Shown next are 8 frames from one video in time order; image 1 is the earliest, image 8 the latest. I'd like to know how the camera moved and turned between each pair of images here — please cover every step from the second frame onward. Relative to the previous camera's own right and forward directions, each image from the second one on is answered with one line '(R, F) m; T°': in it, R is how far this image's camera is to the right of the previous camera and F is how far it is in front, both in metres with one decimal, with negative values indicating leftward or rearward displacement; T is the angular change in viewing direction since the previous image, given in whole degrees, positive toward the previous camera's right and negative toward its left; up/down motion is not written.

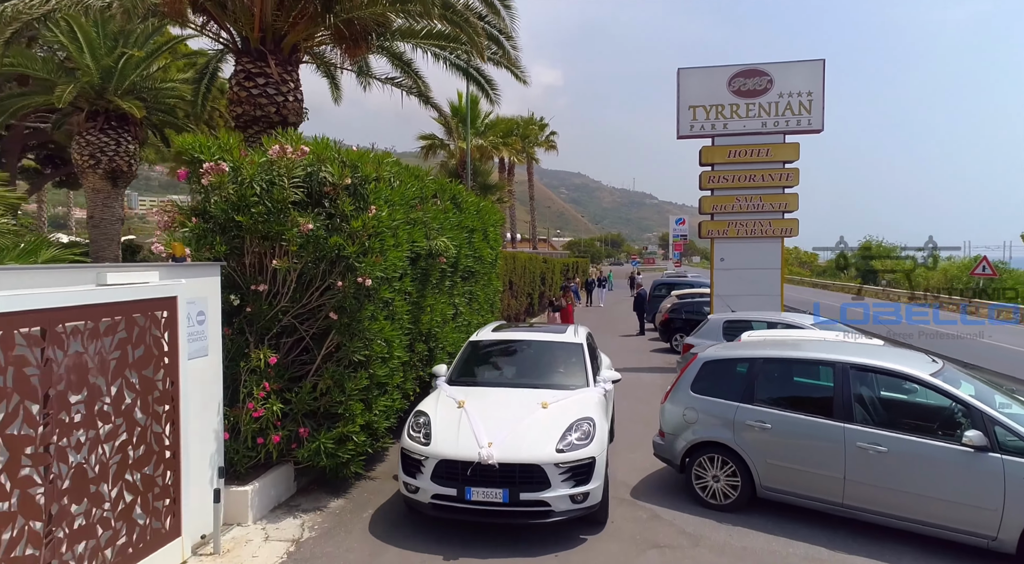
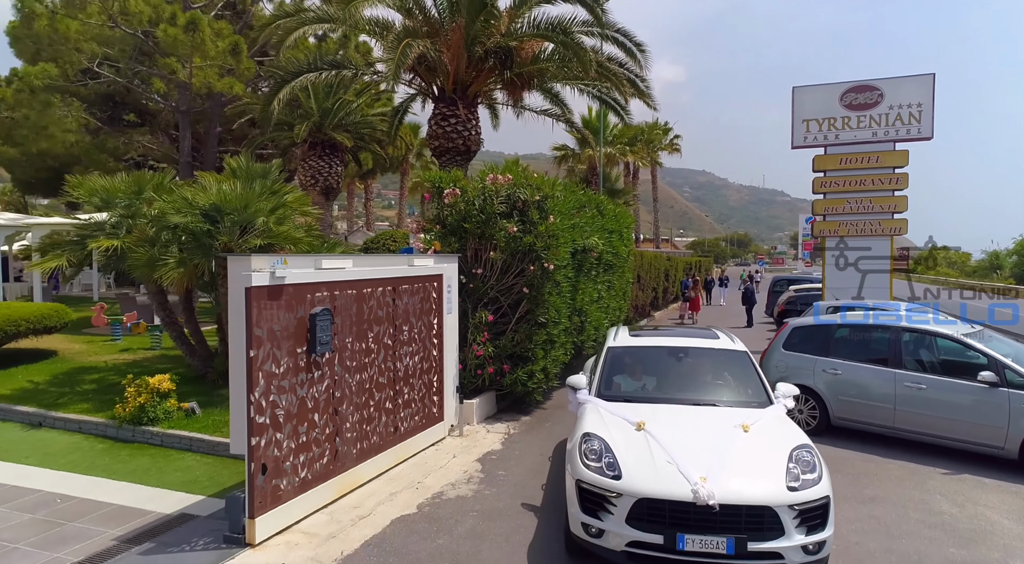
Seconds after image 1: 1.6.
(-0.2, -2.8) m; -10°
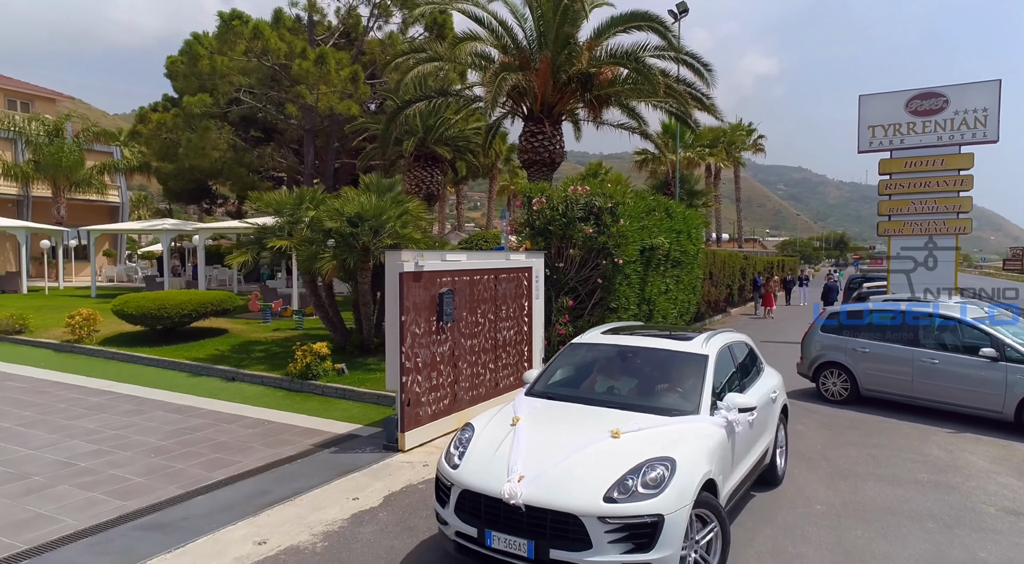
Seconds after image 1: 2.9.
(+0.1, -2.0) m; -7°
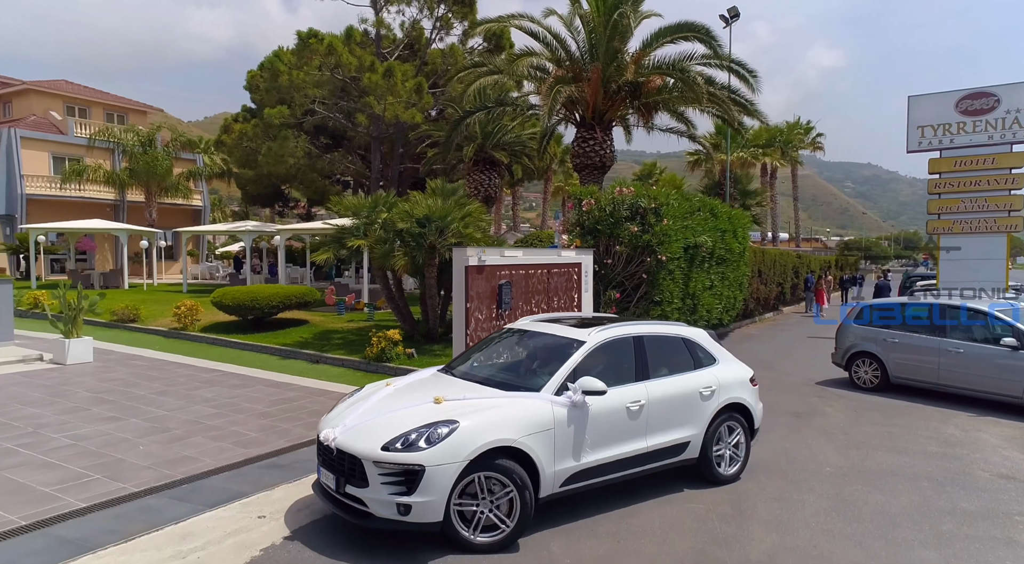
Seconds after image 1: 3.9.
(+0.1, -1.1) m; -5°
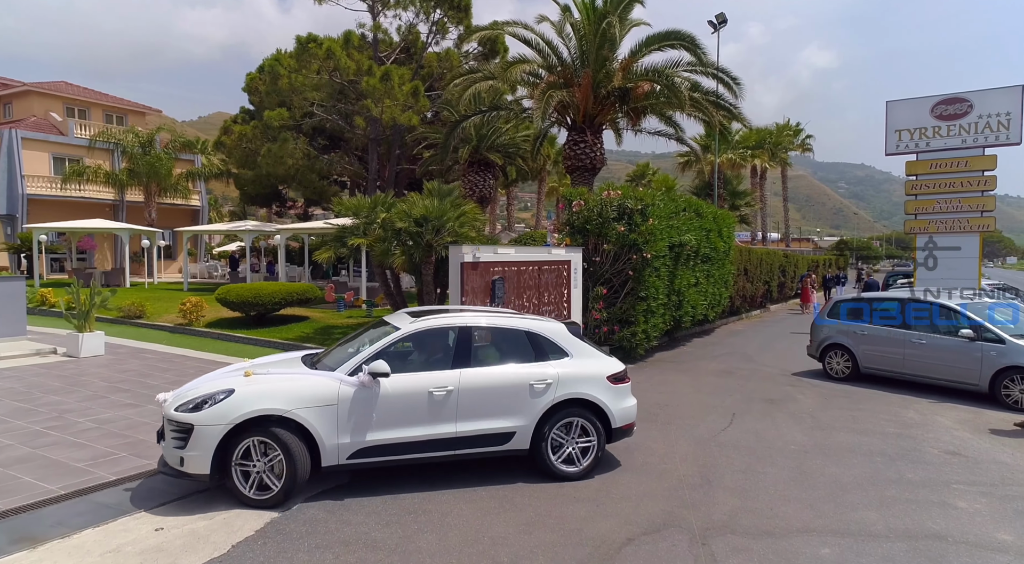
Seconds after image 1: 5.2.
(0.0, -0.6) m; 0°
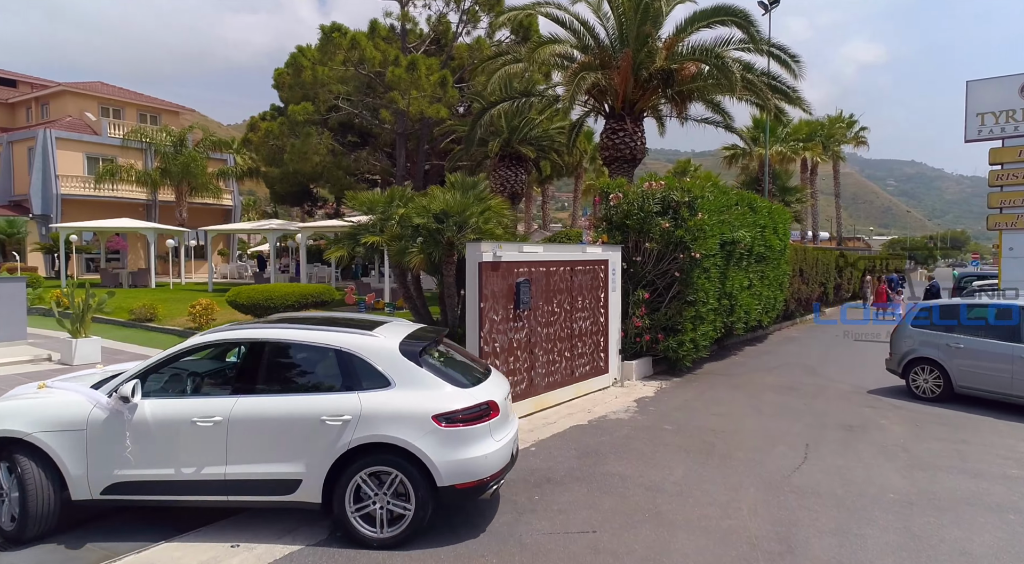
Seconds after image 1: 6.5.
(+0.1, +1.3) m; -3°
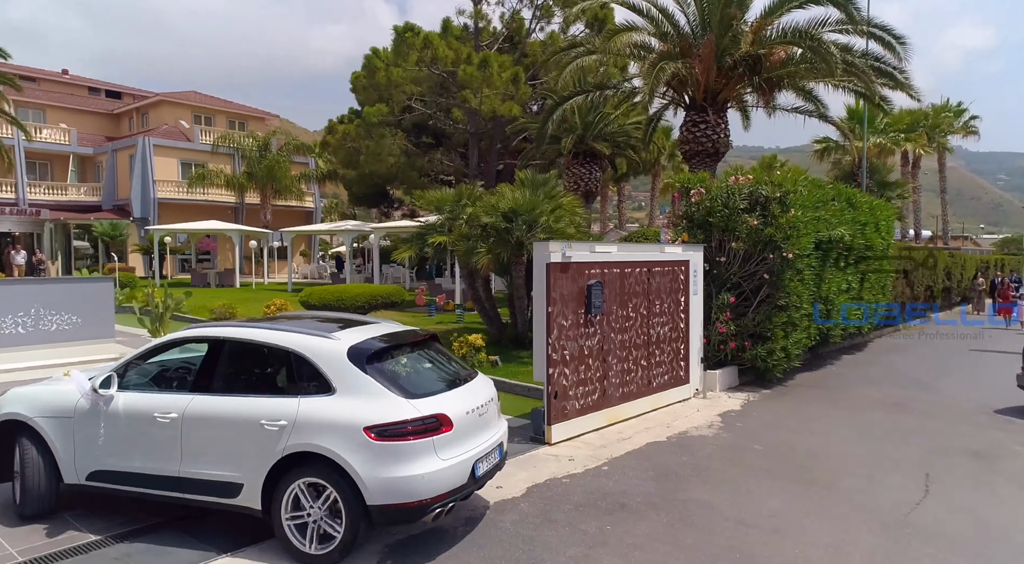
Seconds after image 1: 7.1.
(+0.1, +0.6) m; -7°
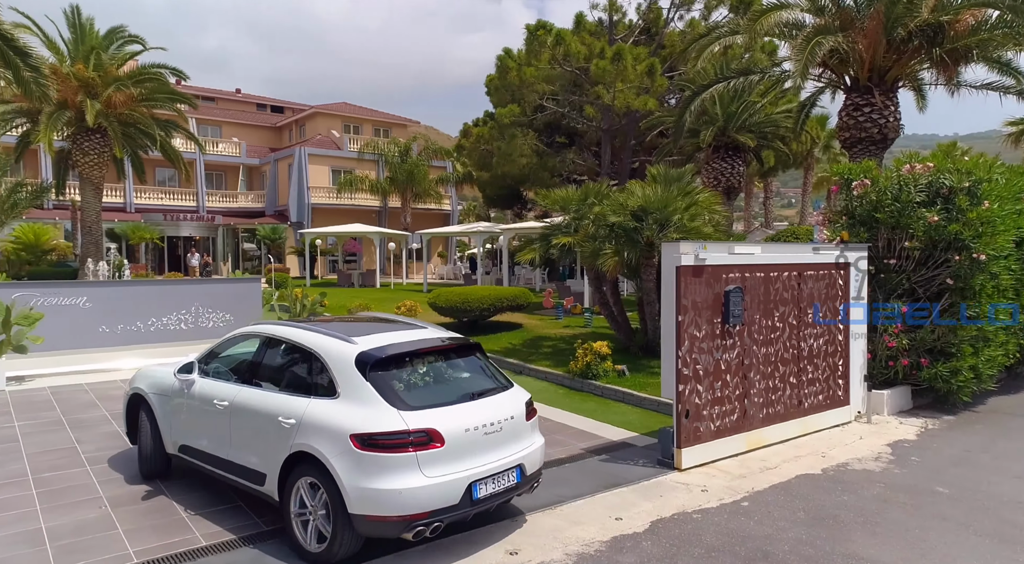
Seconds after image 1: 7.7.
(+0.1, +0.6) m; -12°
